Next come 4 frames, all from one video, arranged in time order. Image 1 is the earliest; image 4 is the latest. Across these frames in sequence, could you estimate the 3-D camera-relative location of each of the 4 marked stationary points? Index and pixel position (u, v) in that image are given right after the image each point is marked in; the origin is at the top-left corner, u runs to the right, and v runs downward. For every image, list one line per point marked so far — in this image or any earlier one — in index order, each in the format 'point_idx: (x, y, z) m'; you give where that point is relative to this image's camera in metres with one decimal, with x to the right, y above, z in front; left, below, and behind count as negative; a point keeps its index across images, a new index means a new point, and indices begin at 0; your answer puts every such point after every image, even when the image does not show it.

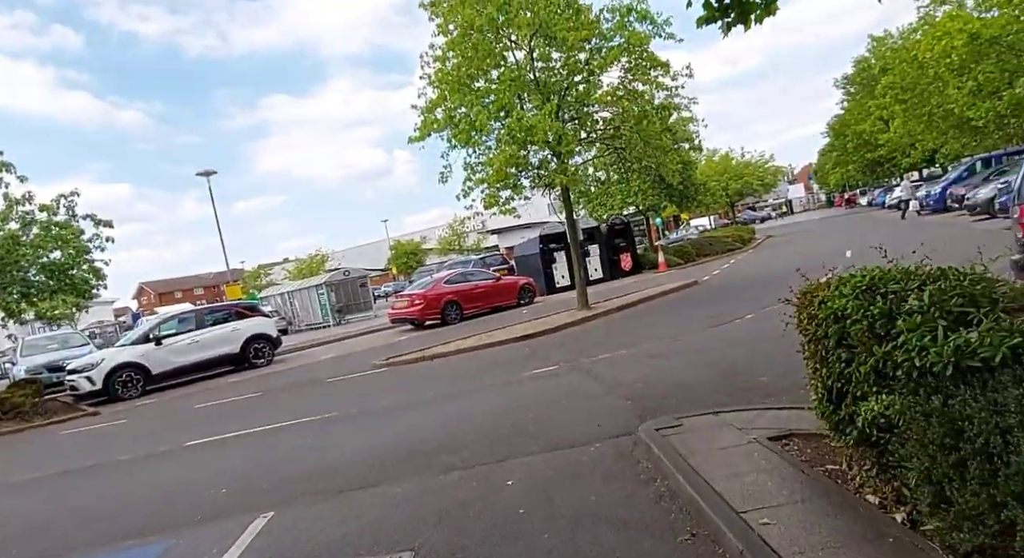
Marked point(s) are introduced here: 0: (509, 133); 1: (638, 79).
0: (-0.1, +3.1, +12.7) m
1: (+2.9, +4.6, +13.6) m
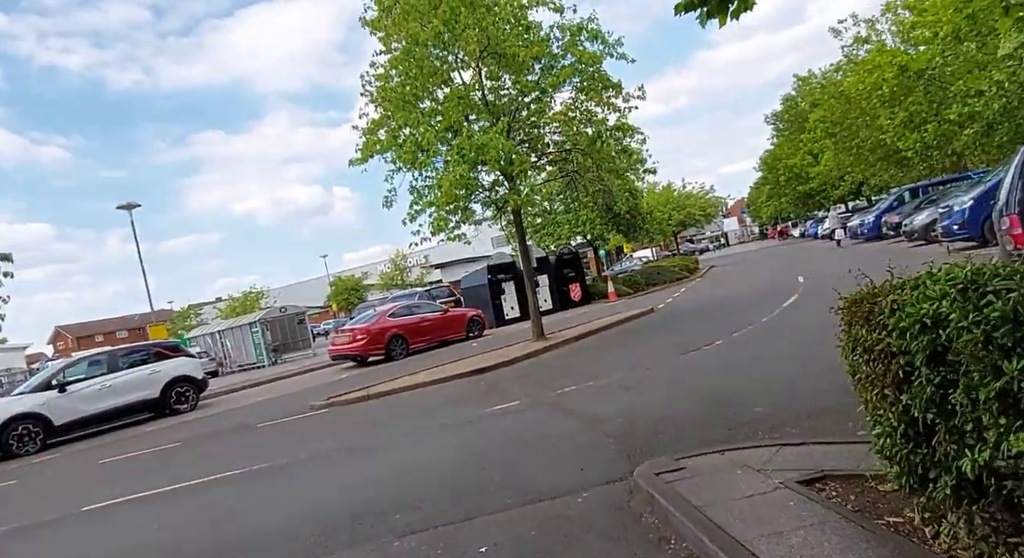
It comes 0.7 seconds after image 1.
0: (-1.1, +2.5, +11.9) m
1: (+1.8, +4.0, +13.2) m
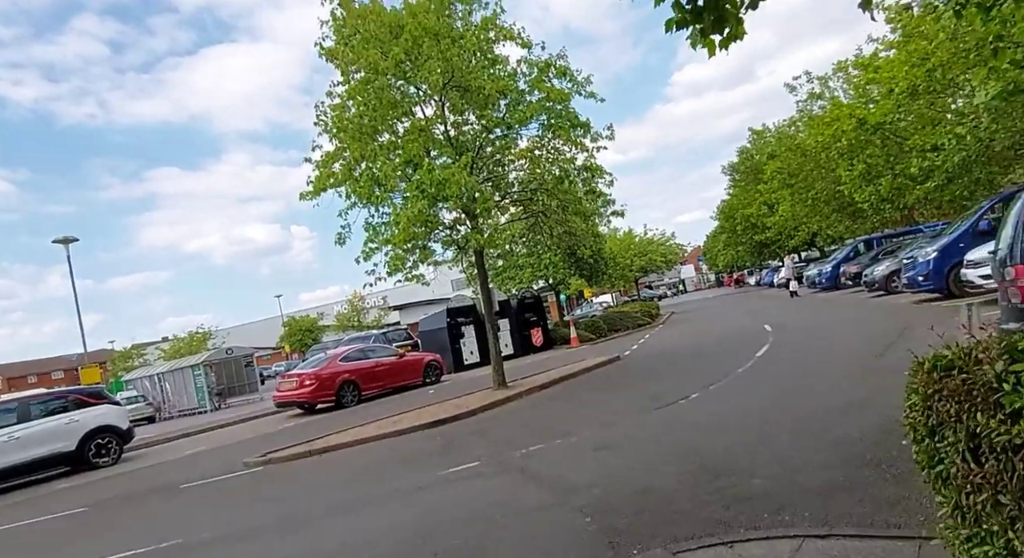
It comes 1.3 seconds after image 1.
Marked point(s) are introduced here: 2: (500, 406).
0: (-1.8, +1.7, +11.1) m
1: (+1.0, +3.0, +12.7) m
2: (-0.2, -2.5, +11.7) m
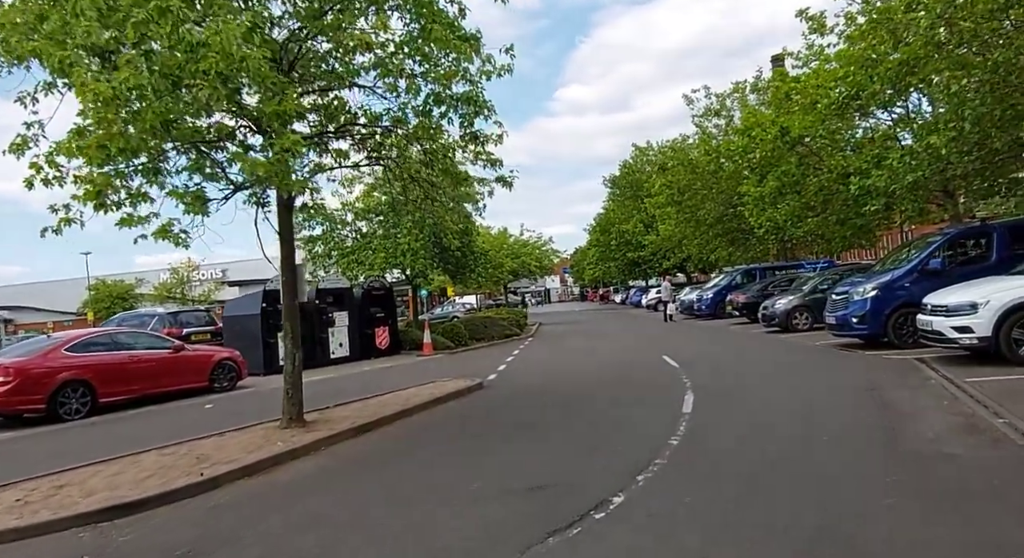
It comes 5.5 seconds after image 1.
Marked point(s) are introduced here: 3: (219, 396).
0: (-3.6, +2.2, +6.0) m
1: (-1.1, +3.2, +8.2) m
2: (-2.7, -2.1, +6.8) m
3: (-7.0, -2.8, +14.3) m
